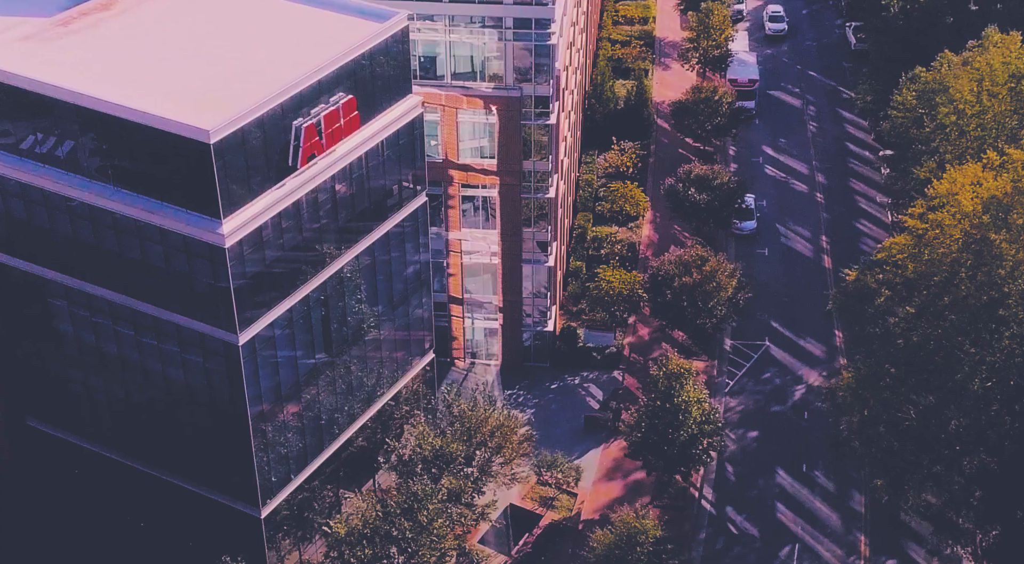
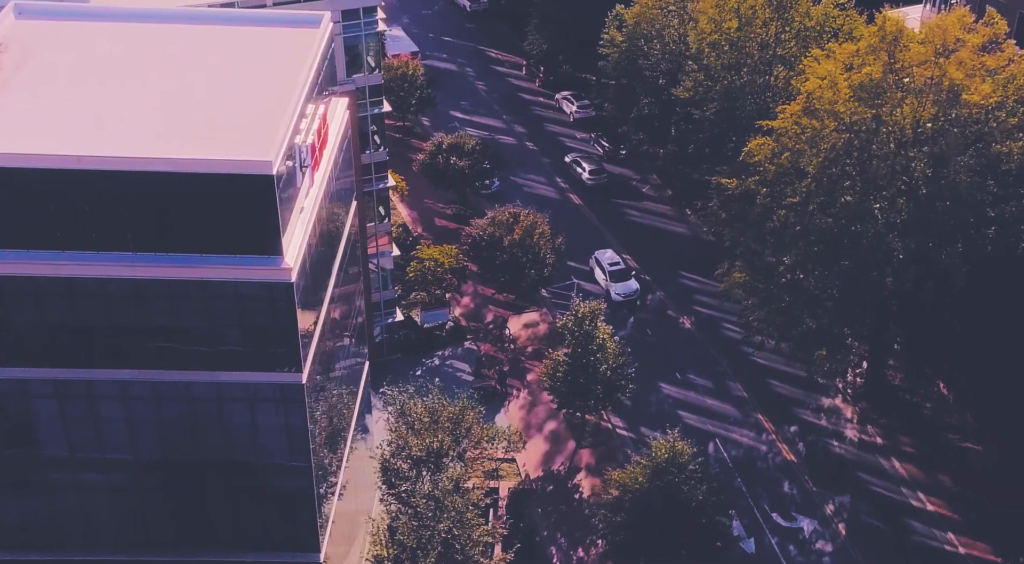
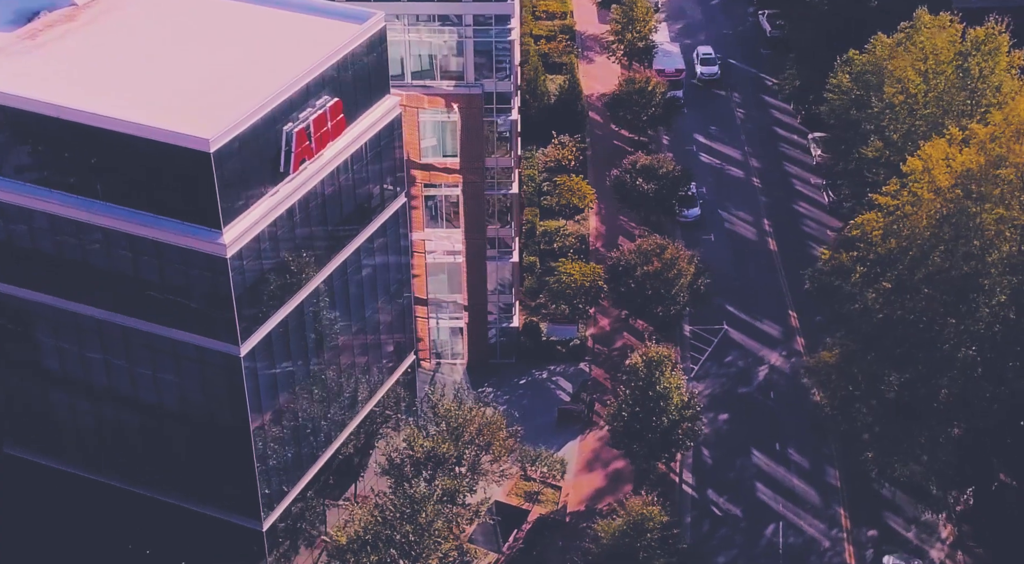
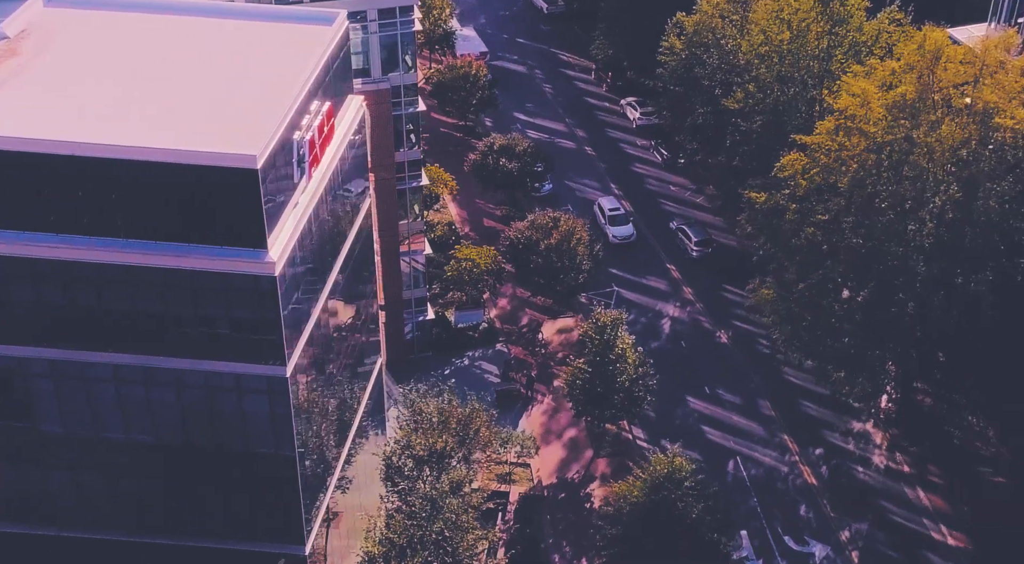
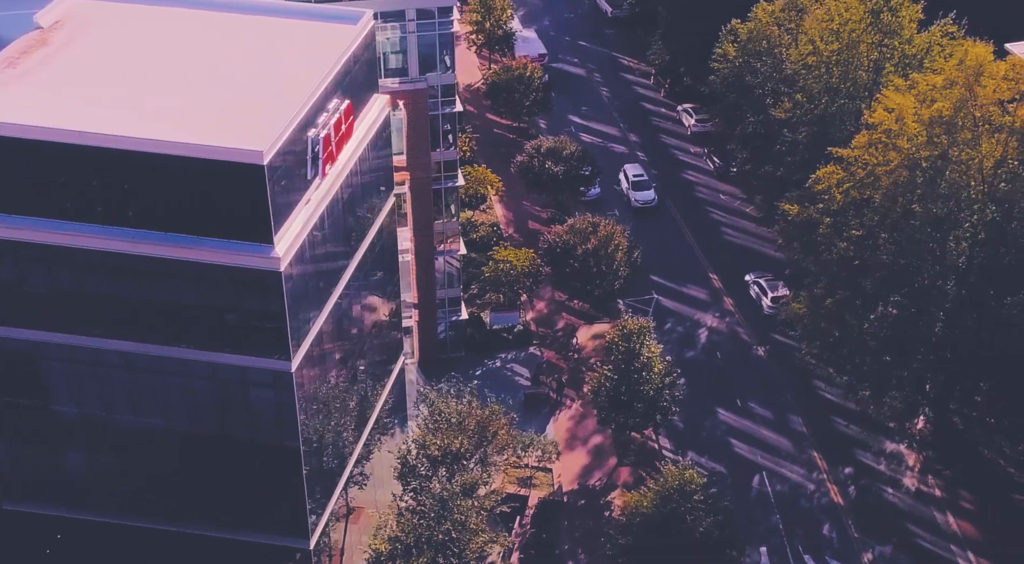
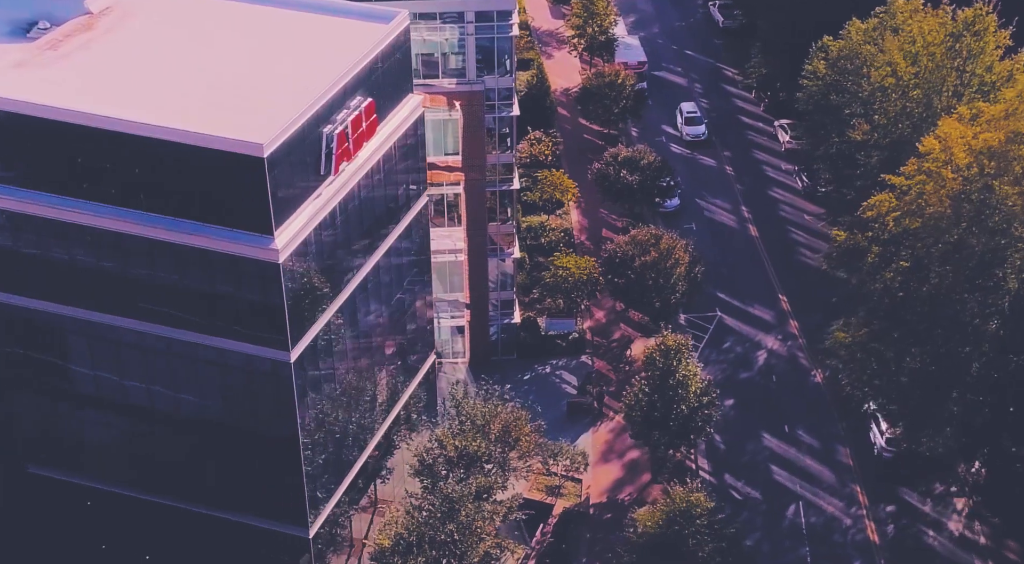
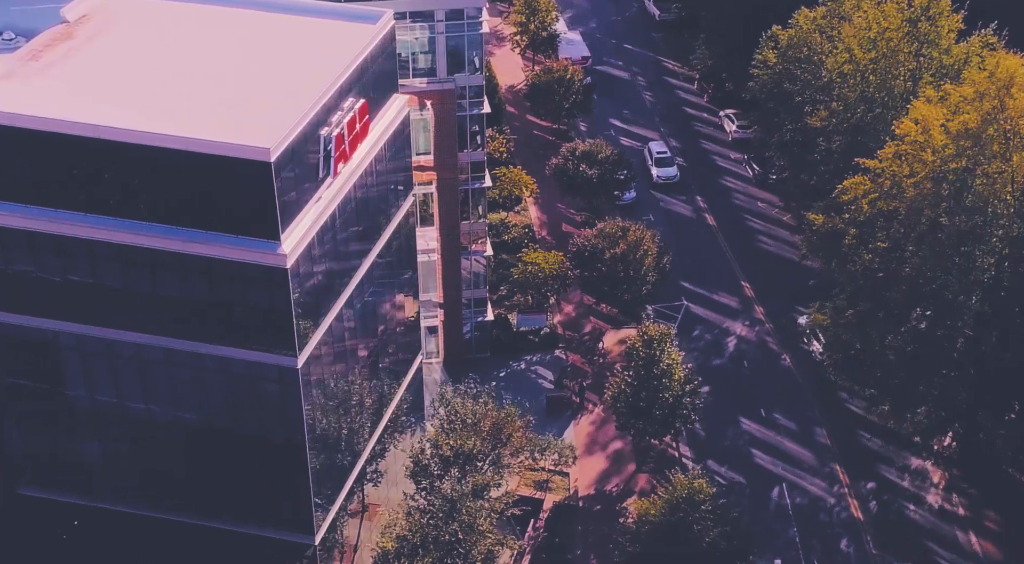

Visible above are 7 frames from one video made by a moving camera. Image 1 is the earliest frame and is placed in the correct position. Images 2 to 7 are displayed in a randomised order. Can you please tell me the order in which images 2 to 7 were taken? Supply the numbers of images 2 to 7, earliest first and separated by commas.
3, 6, 7, 5, 4, 2
